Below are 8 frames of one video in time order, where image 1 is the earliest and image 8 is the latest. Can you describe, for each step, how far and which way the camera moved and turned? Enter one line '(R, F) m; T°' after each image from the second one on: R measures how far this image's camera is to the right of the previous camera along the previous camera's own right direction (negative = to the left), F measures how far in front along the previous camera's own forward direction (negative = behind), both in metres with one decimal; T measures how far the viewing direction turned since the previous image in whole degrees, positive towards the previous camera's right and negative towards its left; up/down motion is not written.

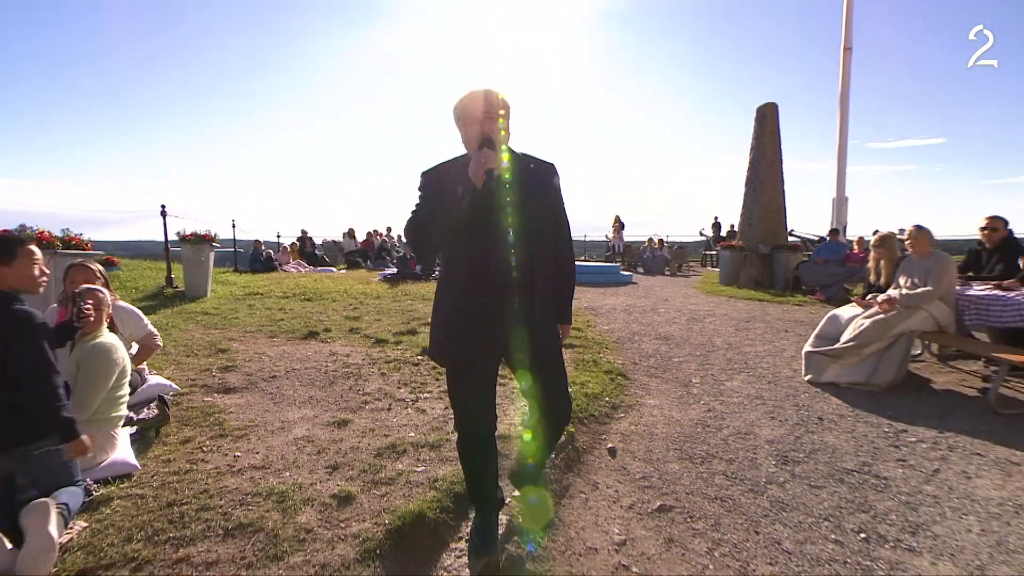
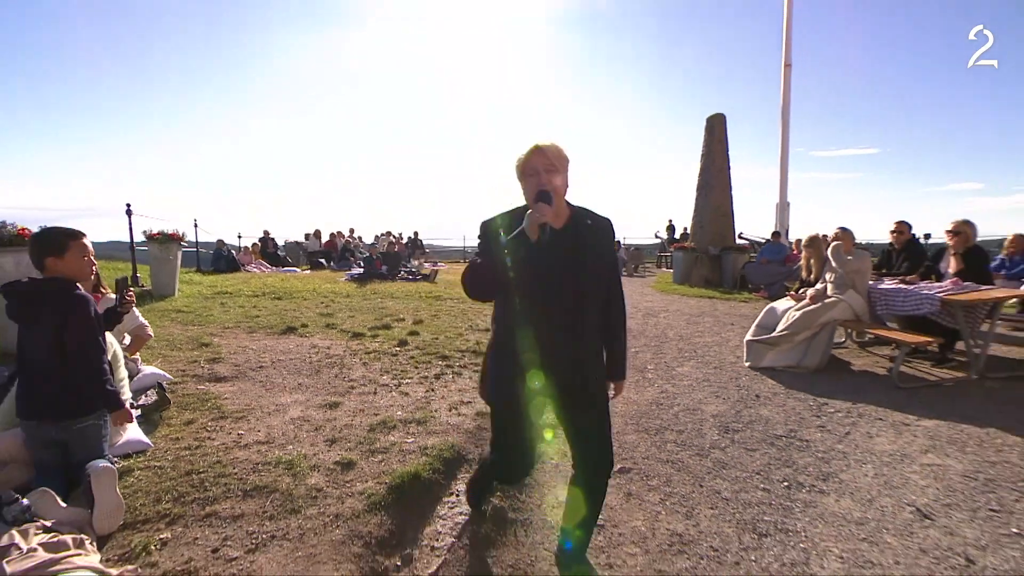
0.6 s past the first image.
(-0.1, -0.4) m; +4°
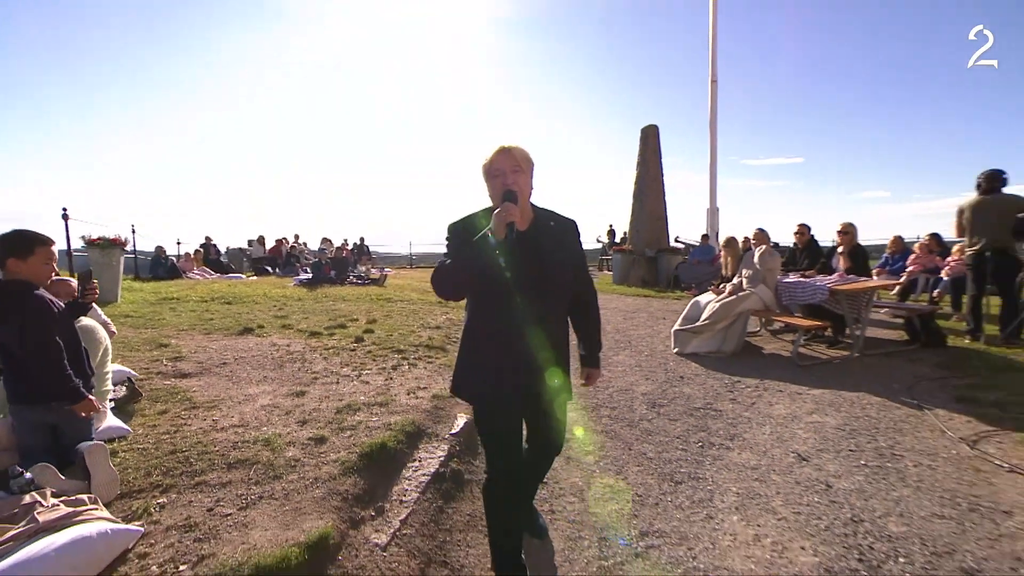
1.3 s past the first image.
(0.0, -0.5) m; +6°
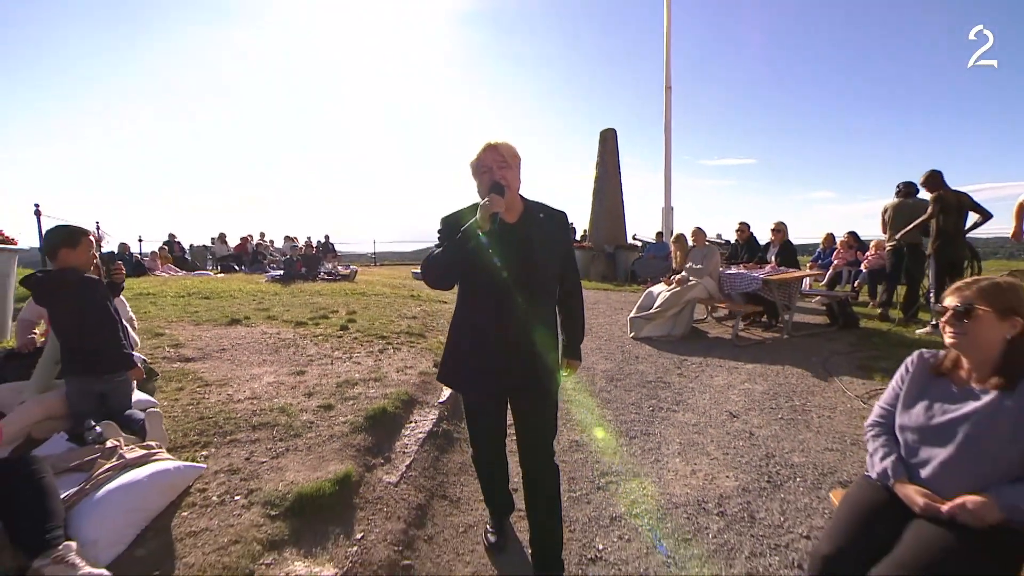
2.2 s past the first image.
(-0.2, -0.6) m; +4°
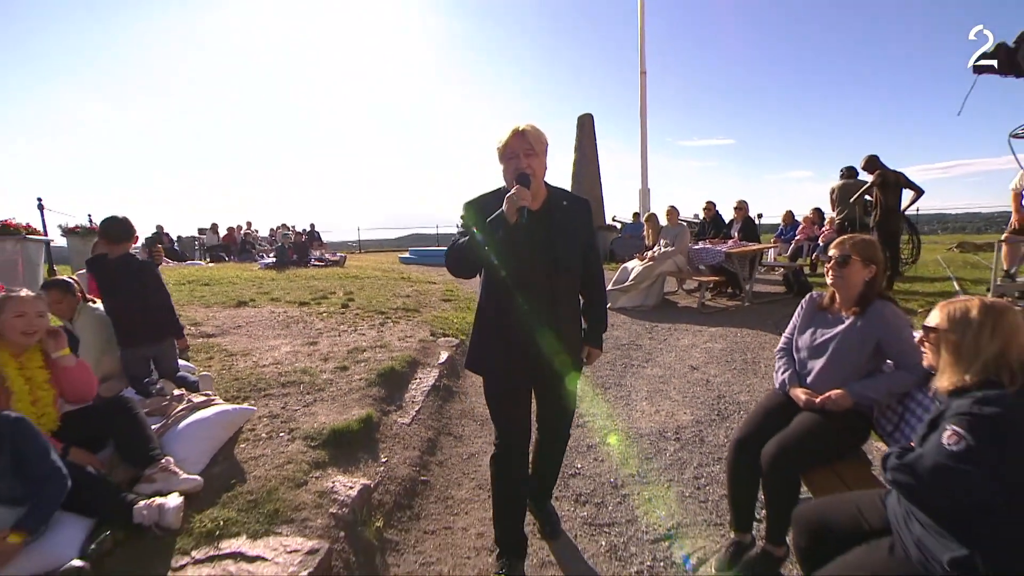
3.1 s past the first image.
(0.0, -0.6) m; +2°
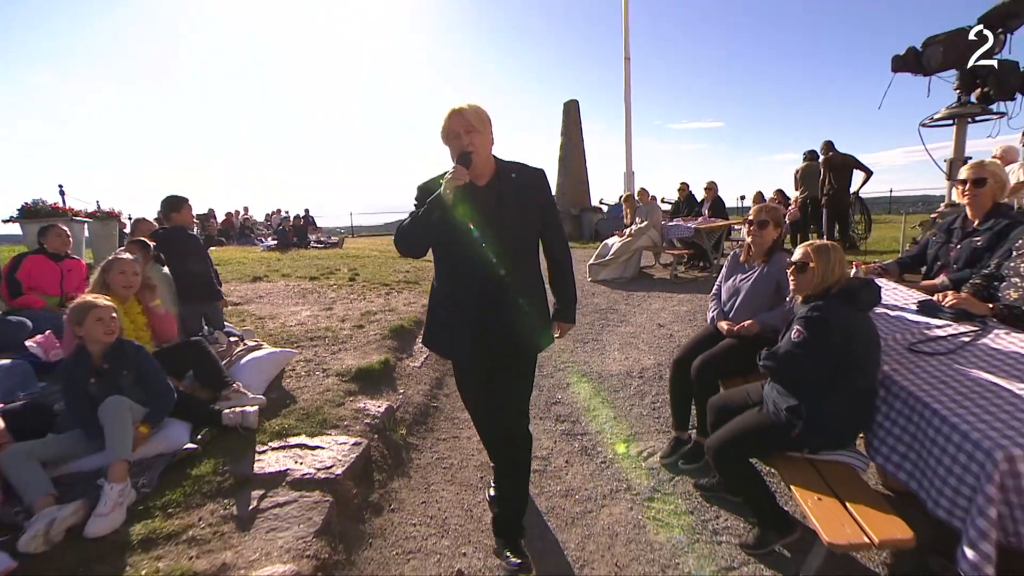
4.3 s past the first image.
(0.0, -0.8) m; +1°
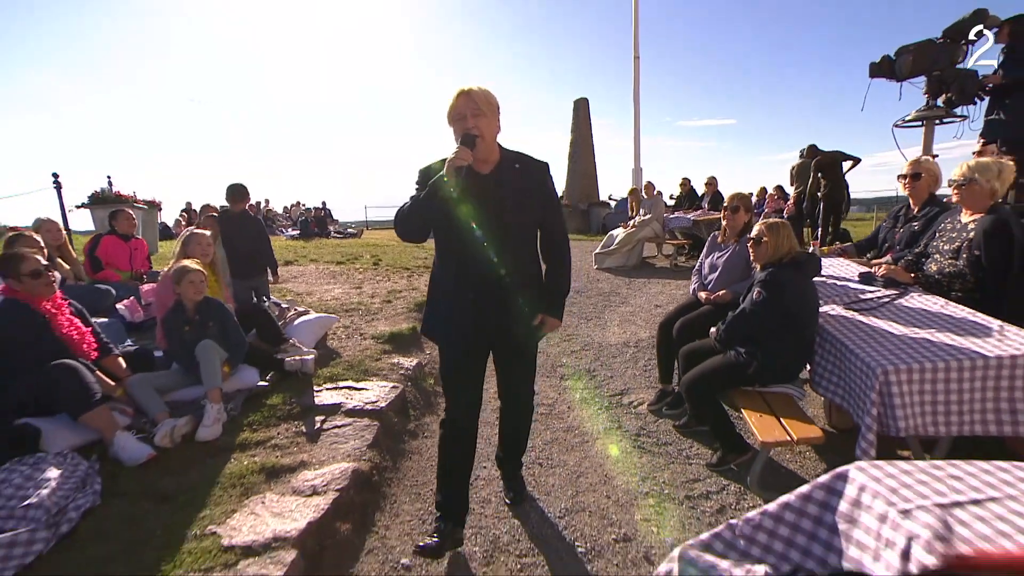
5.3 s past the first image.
(0.0, -0.7) m; -1°
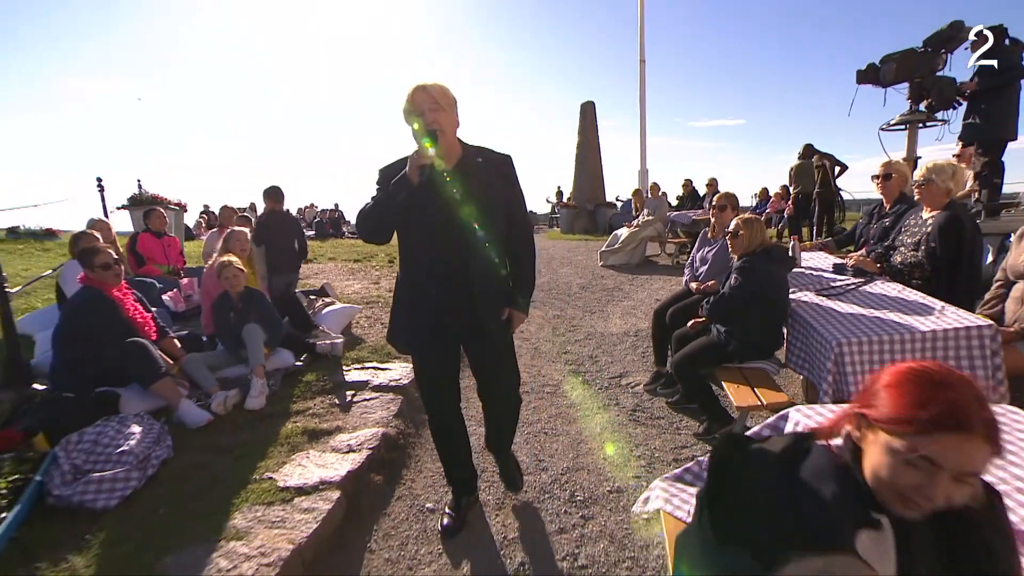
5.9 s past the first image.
(0.0, -0.4) m; -1°
